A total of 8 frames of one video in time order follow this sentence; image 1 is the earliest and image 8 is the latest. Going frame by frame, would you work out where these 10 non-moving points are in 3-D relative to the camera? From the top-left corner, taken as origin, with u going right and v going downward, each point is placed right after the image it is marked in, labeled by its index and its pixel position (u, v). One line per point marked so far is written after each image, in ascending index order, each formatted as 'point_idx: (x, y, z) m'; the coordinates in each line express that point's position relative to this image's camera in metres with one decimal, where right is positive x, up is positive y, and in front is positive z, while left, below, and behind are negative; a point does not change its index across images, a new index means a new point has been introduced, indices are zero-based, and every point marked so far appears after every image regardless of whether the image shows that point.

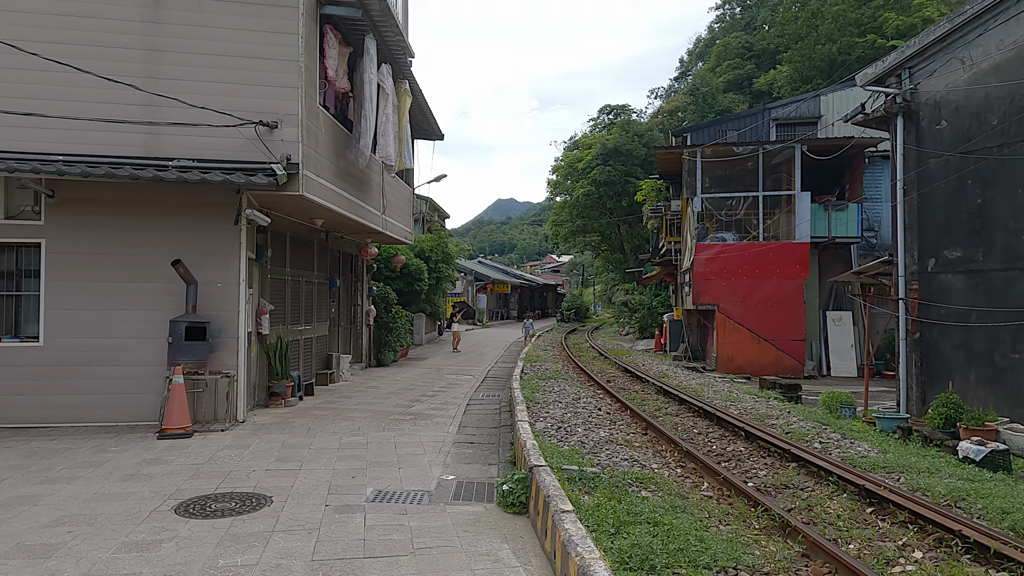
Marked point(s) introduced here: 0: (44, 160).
0: (-5.5, +1.5, +7.7) m
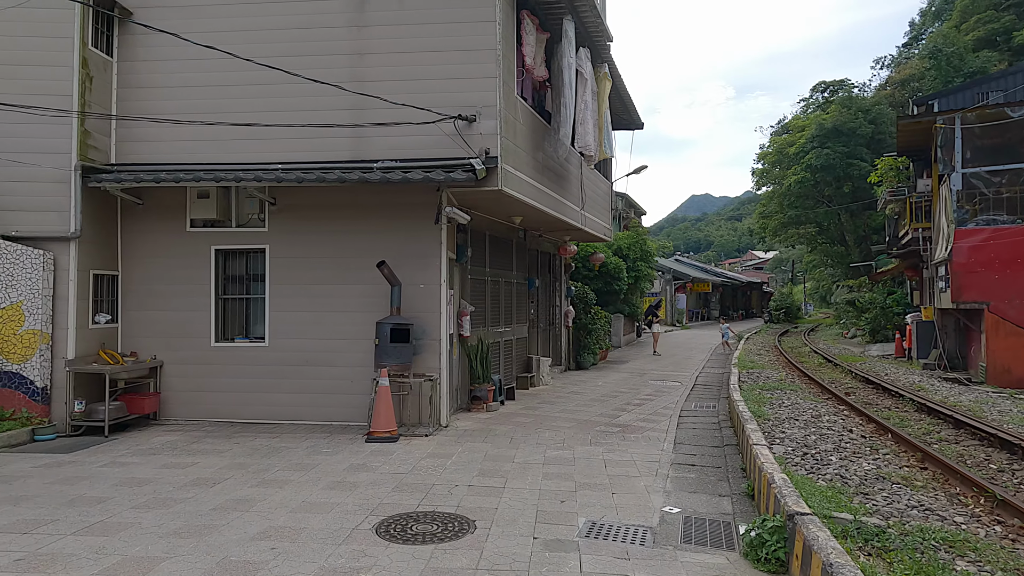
0: (-3.0, +1.5, +8.1) m
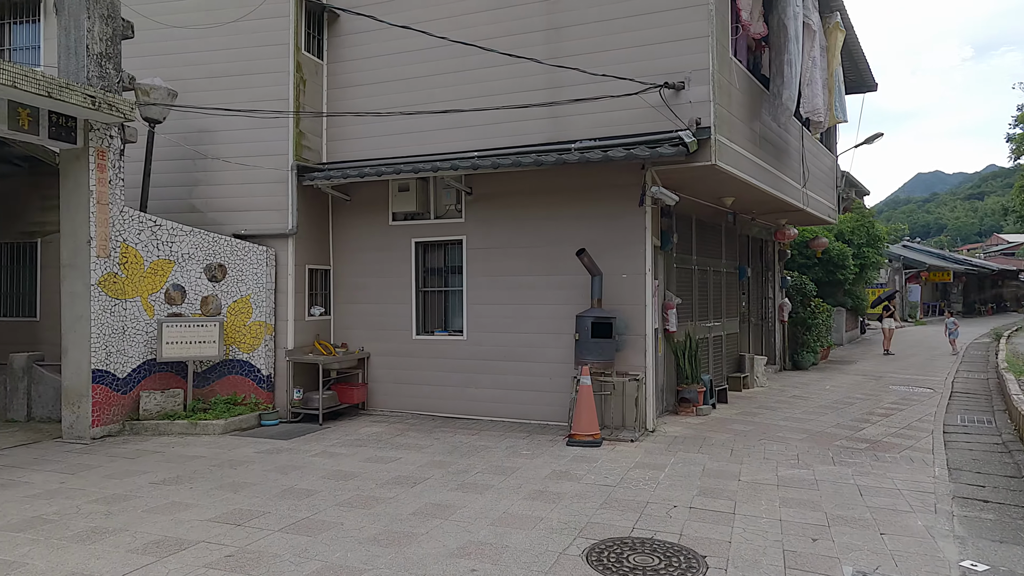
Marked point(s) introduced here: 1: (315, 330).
0: (-0.6, +1.5, +7.9) m
1: (-2.6, -0.6, +8.8) m
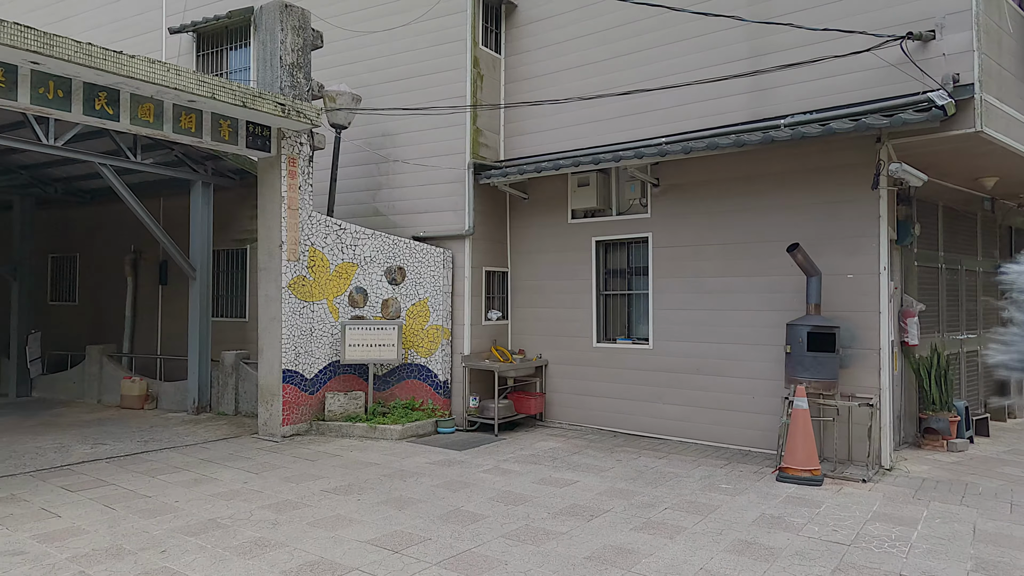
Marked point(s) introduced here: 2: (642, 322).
0: (+1.4, +1.5, +7.0) m
1: (-0.3, -0.6, +8.4) m
2: (+1.5, -0.4, +7.7) m
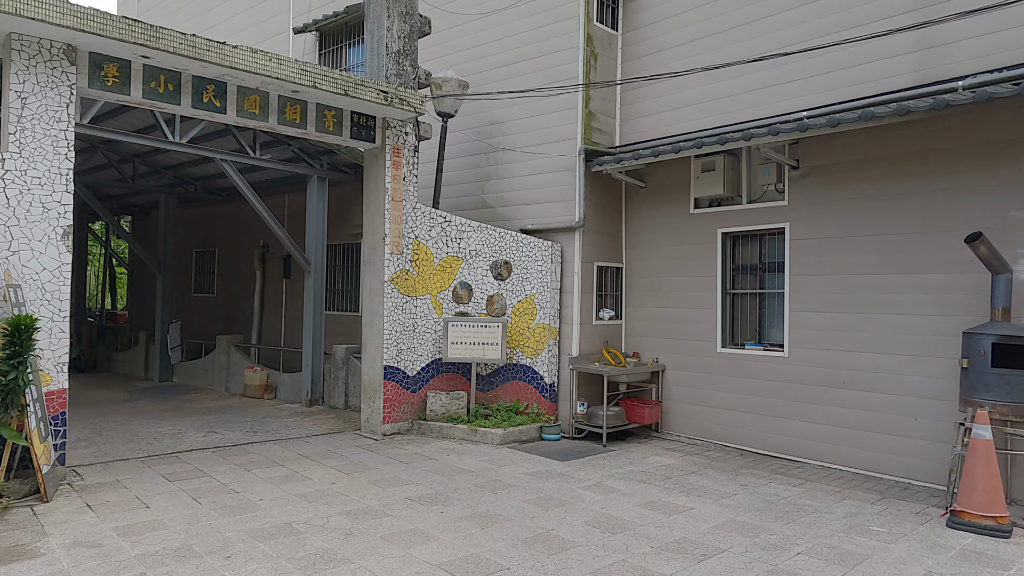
0: (+2.5, +1.5, +6.0) m
1: (+1.1, -0.6, +7.8) m
2: (+2.7, -0.4, +6.7) m
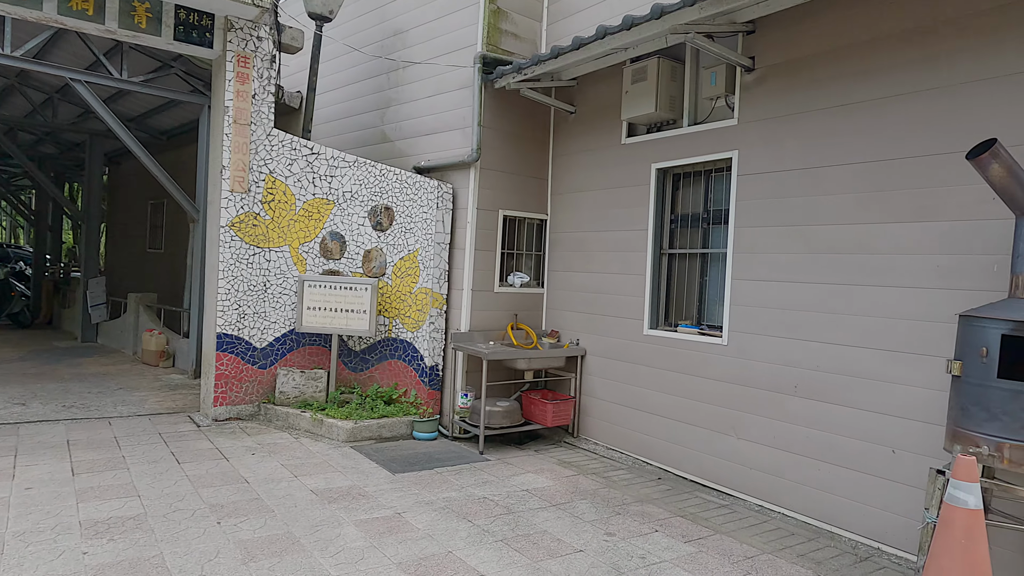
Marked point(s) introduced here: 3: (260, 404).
0: (+1.3, +1.8, +4.0) m
1: (0.0, -0.2, +6.0) m
2: (+1.5, -0.1, +4.7) m
3: (-2.2, -1.0, +5.8) m
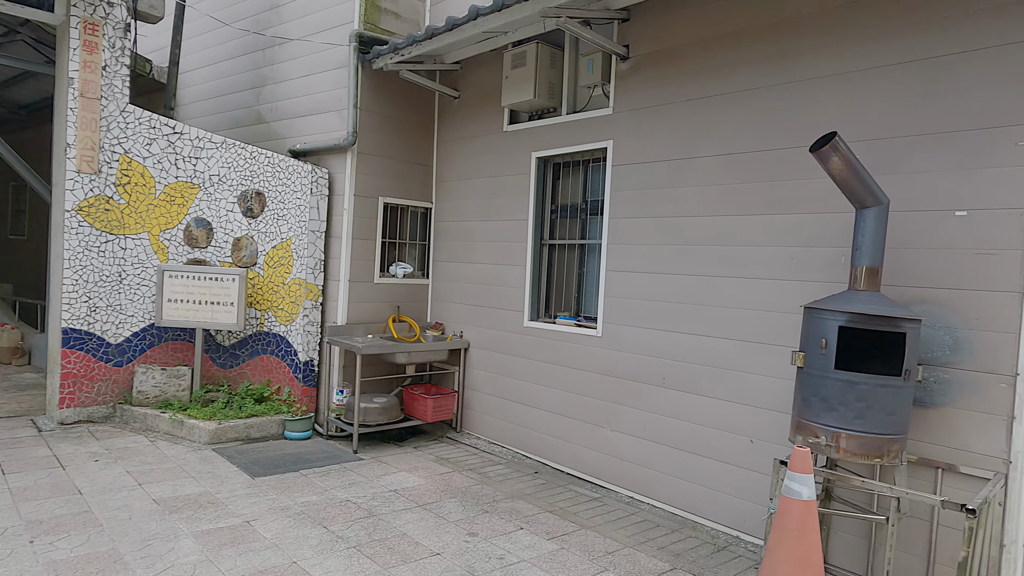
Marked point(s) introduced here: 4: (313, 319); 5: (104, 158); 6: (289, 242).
0: (+0.5, +1.9, +3.9) m
1: (-1.0, -0.1, +5.7) m
2: (+0.6, 0.0, +4.7) m
3: (-3.2, -0.9, +5.4) m
4: (-1.6, -0.3, +5.5) m
5: (-3.2, +1.0, +5.2) m
6: (-1.9, +0.4, +5.6) m
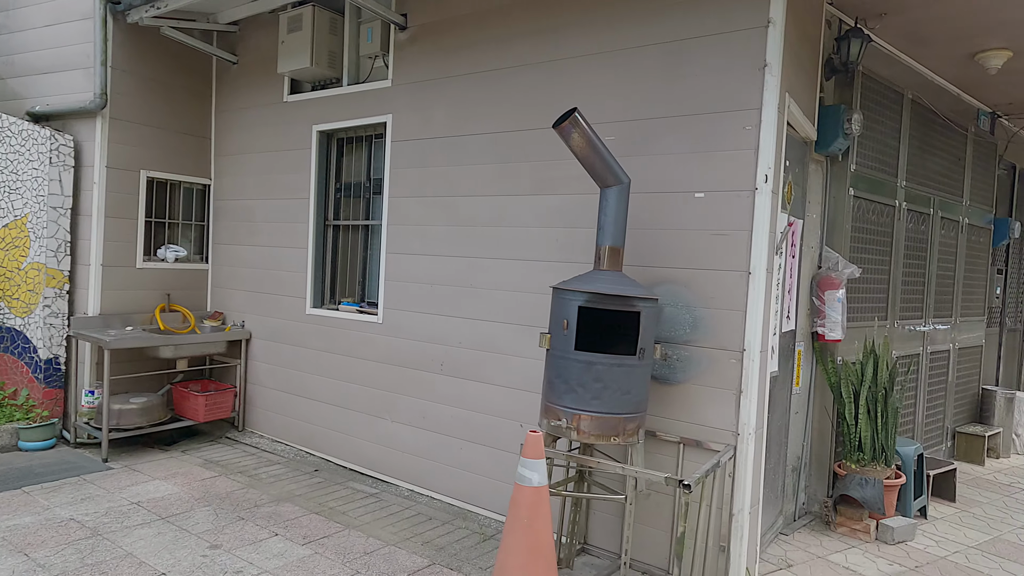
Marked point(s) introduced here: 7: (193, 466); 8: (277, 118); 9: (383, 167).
0: (-0.8, +2.0, +3.6) m
1: (-2.7, 0.0, +5.1) m
2: (-0.9, +0.1, +4.4) m
3: (-4.7, -0.9, +4.3) m
4: (-3.3, -0.2, +4.8) m
5: (-4.7, +1.1, +4.1) m
6: (-3.5, +0.5, +4.8) m
7: (-2.1, -1.2, +4.3) m
8: (-1.7, +1.3, +4.9) m
9: (-0.8, +0.8, +4.4) m
